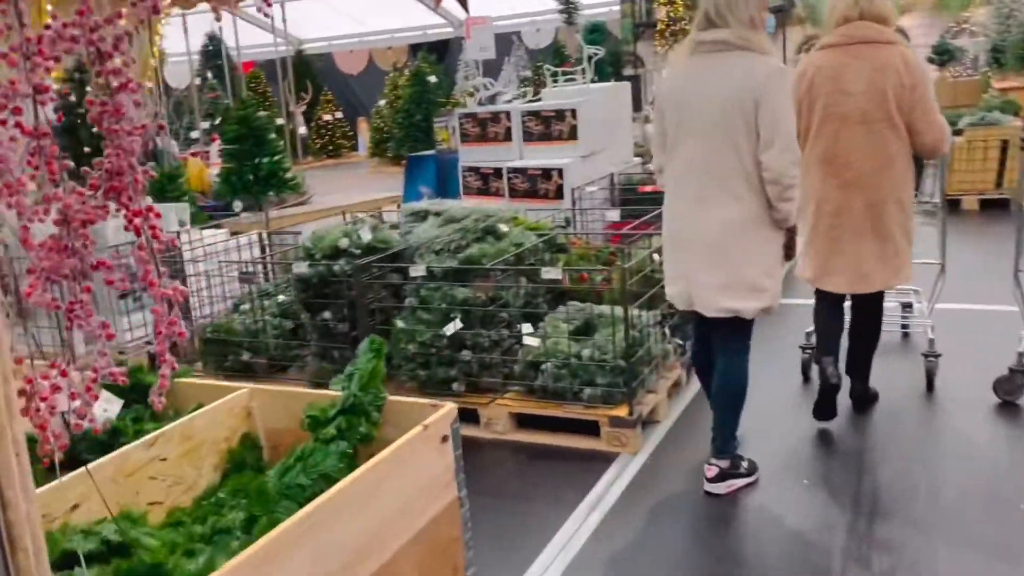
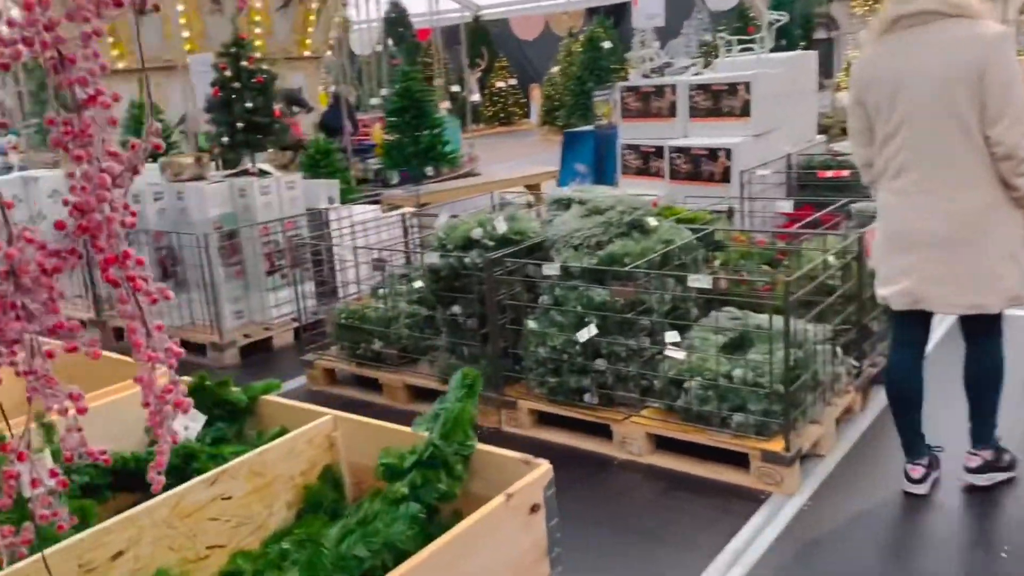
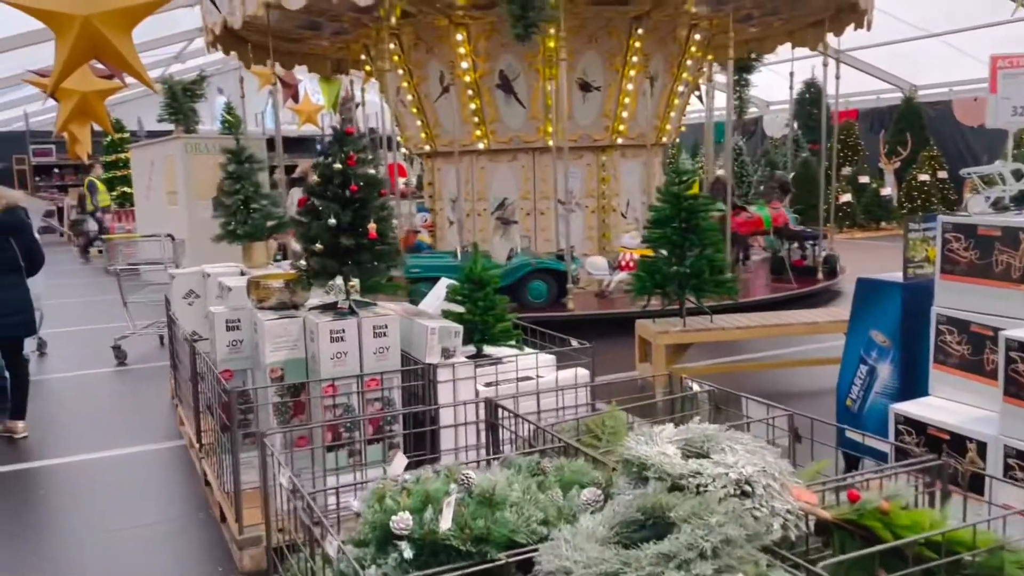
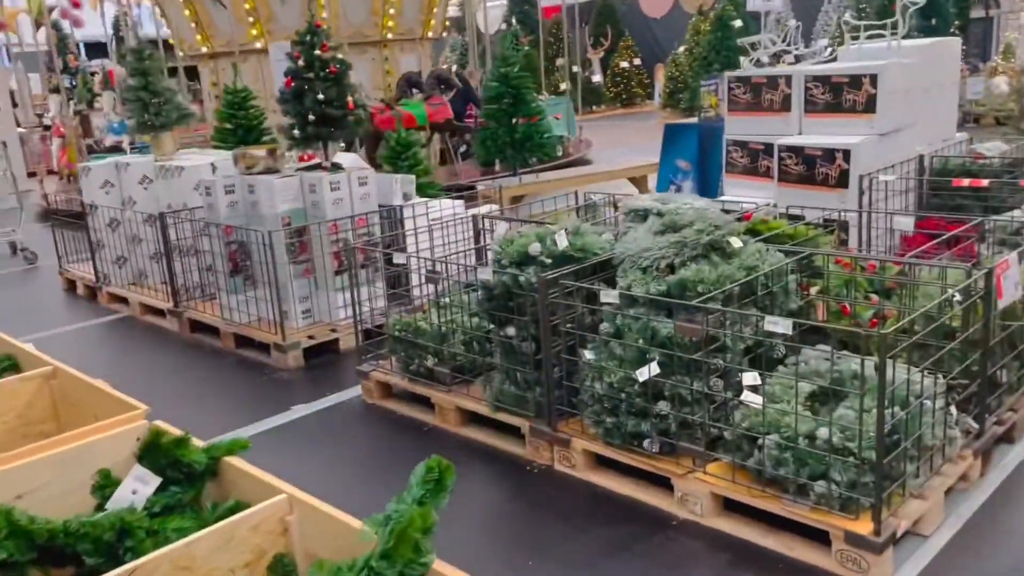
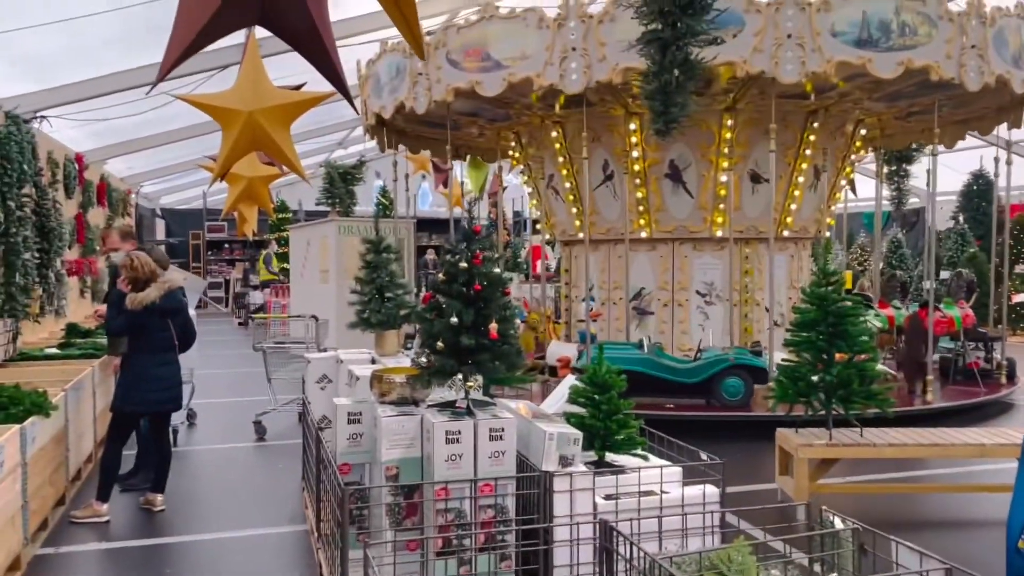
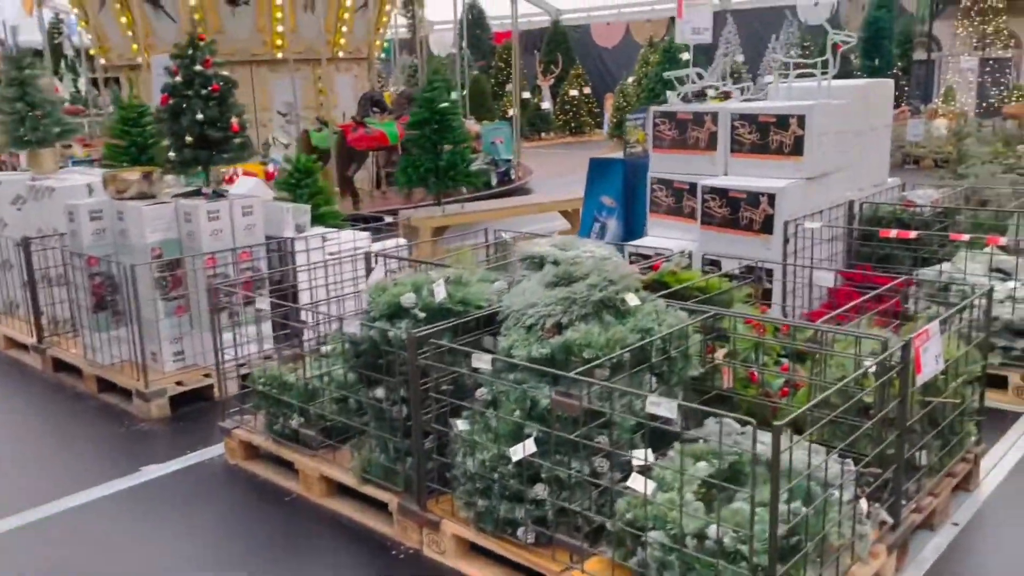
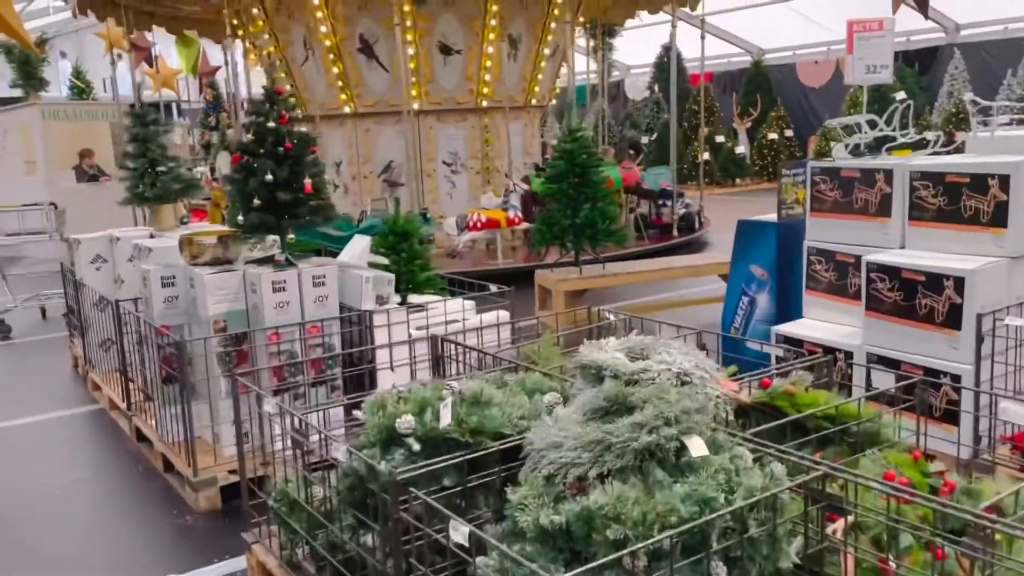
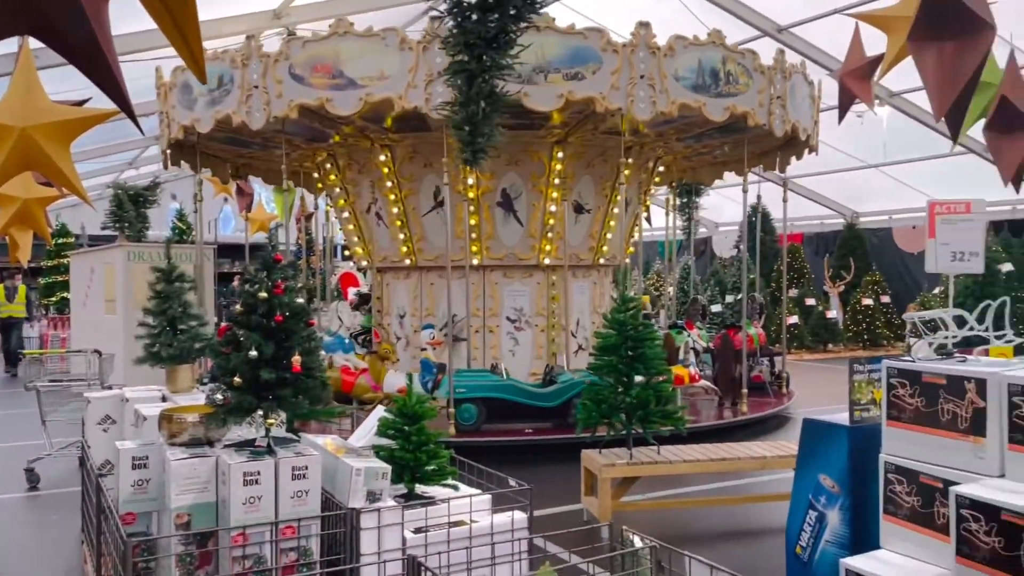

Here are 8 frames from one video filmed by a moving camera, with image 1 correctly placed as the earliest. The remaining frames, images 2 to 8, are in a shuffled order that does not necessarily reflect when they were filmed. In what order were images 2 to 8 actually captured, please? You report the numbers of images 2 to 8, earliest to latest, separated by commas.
2, 4, 6, 7, 3, 5, 8
